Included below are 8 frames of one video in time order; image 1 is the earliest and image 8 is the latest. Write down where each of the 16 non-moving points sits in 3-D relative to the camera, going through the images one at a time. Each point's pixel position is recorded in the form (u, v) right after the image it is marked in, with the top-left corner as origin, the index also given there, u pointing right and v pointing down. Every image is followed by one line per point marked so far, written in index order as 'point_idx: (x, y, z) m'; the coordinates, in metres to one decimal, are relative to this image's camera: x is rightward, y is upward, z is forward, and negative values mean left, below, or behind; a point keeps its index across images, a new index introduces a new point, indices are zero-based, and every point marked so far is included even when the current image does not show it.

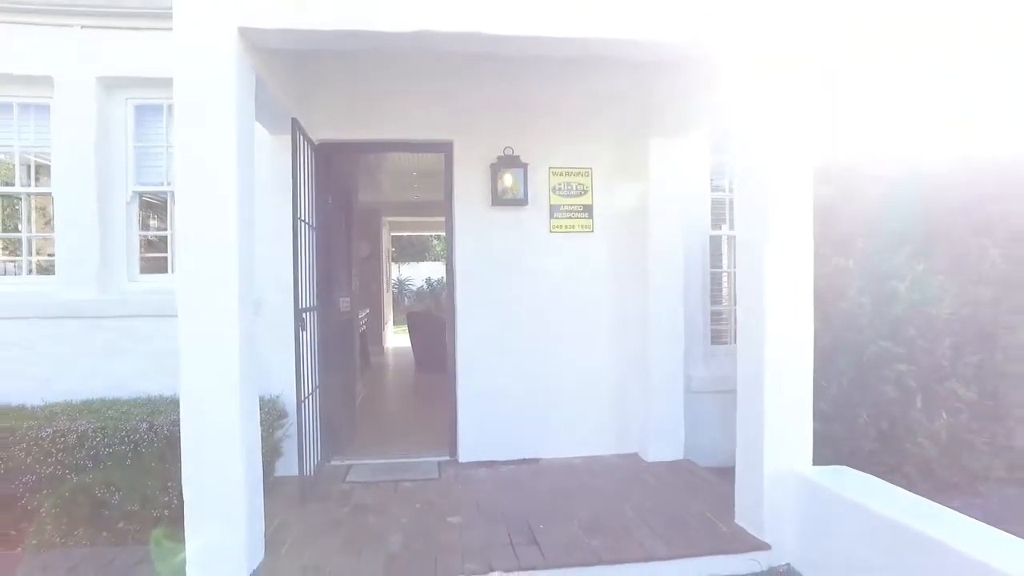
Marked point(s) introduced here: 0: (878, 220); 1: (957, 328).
0: (+2.5, +0.5, +4.2) m
1: (+2.9, -0.2, +4.0) m
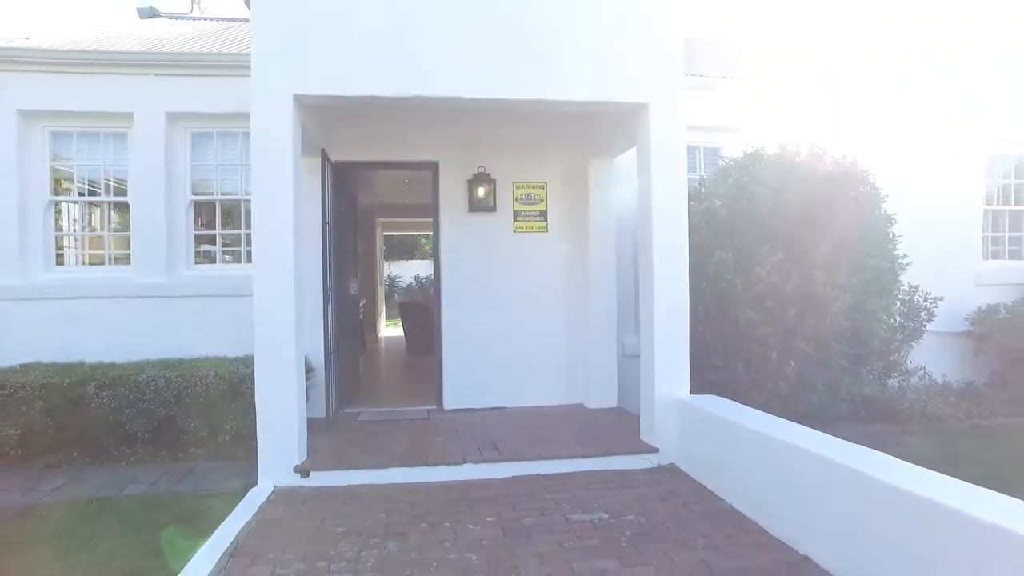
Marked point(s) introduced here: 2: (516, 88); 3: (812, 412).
0: (+2.2, +0.6, +5.8) m
1: (+2.6, -0.1, +5.7) m
2: (0.0, +1.6, +4.9) m
3: (+2.9, -1.2, +5.9) m
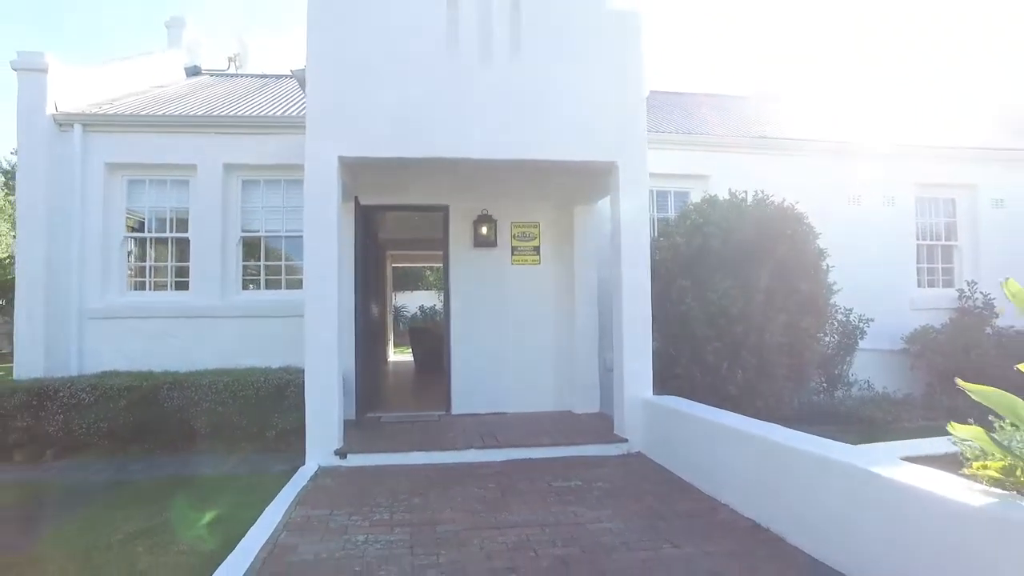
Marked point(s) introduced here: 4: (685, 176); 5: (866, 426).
0: (+2.2, +0.4, +7.1) m
1: (+2.6, -0.3, +6.9) m
2: (0.0, +1.4, +6.3) m
3: (+2.8, -1.4, +7.1) m
4: (+2.4, +1.6, +8.7) m
5: (+4.4, -1.7, +7.6) m
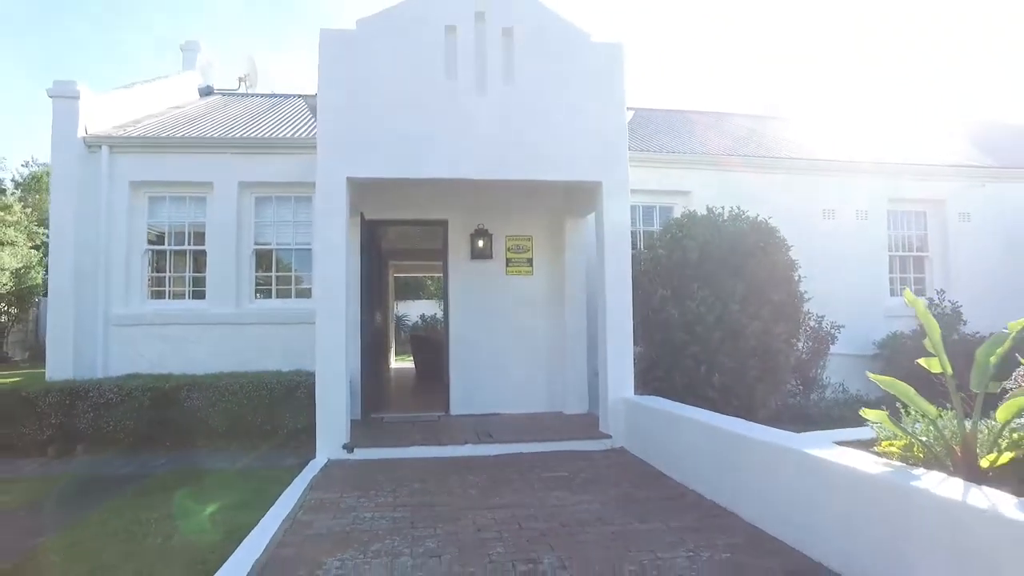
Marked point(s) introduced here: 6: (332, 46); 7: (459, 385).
0: (+2.1, +0.3, +7.7) m
1: (+2.5, -0.4, +7.4) m
2: (-0.1, +1.3, +6.9) m
3: (+2.8, -1.5, +7.6) m
4: (+2.4, +1.4, +9.3) m
5: (+4.3, -1.8, +8.1) m
6: (-1.9, +2.6, +6.7) m
7: (-0.7, -1.3, +8.5) m
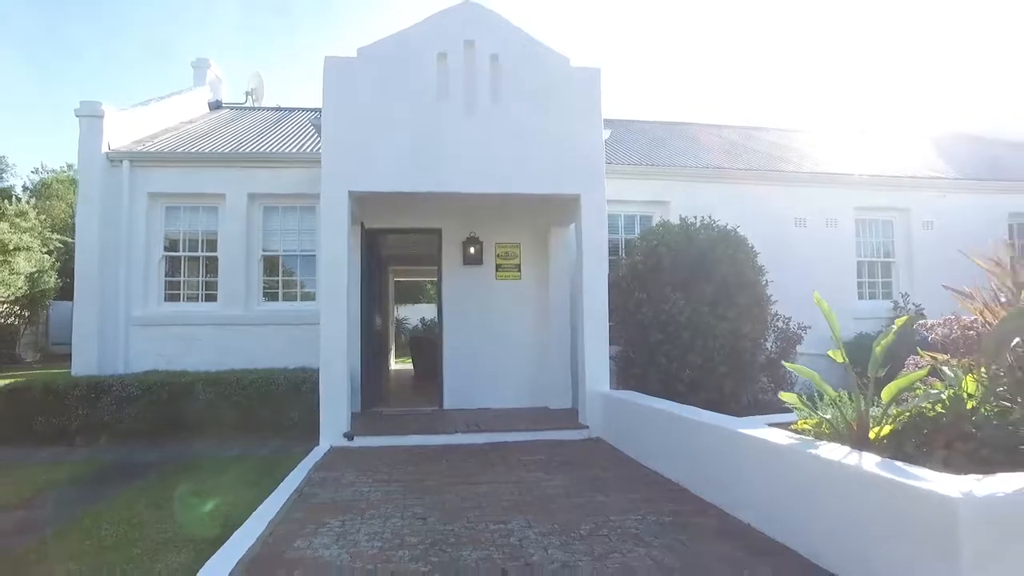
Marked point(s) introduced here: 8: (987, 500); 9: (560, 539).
0: (+2.0, +0.2, +8.3) m
1: (+2.4, -0.5, +8.1) m
2: (-0.3, +1.3, +7.5) m
3: (+2.6, -1.6, +8.3) m
4: (+2.2, +1.4, +9.9) m
5: (+4.1, -1.9, +8.8) m
6: (-2.1, +2.6, +7.4) m
7: (-0.9, -1.4, +9.1) m
8: (+1.9, -0.9, +2.5) m
9: (+0.3, -1.6, +3.8) m
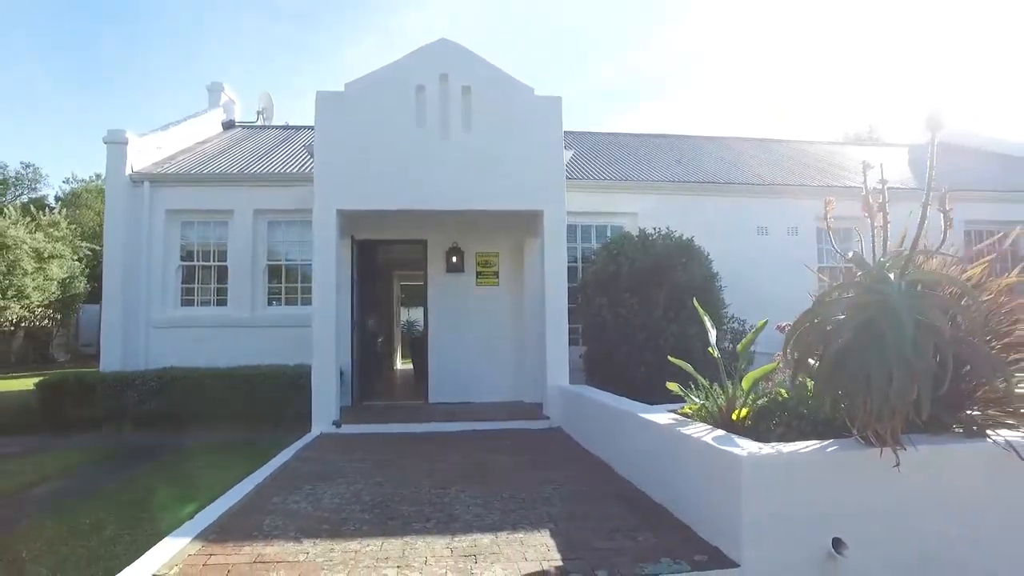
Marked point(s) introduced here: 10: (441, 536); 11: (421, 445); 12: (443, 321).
0: (+1.6, +0.1, +9.2) m
1: (+2.0, -0.6, +9.0) m
2: (-0.7, +1.2, +8.5) m
3: (+2.2, -1.7, +9.1) m
4: (+1.9, +1.3, +10.8) m
5: (+3.8, -1.9, +9.6) m
6: (-2.5, +2.5, +8.4) m
7: (-1.2, -1.5, +10.1) m
8: (+1.4, -0.9, +3.4) m
9: (-0.2, -1.6, +4.8) m
10: (-0.5, -1.6, +3.9) m
11: (-1.0, -1.8, +7.1) m
12: (-1.1, -0.6, +10.2) m
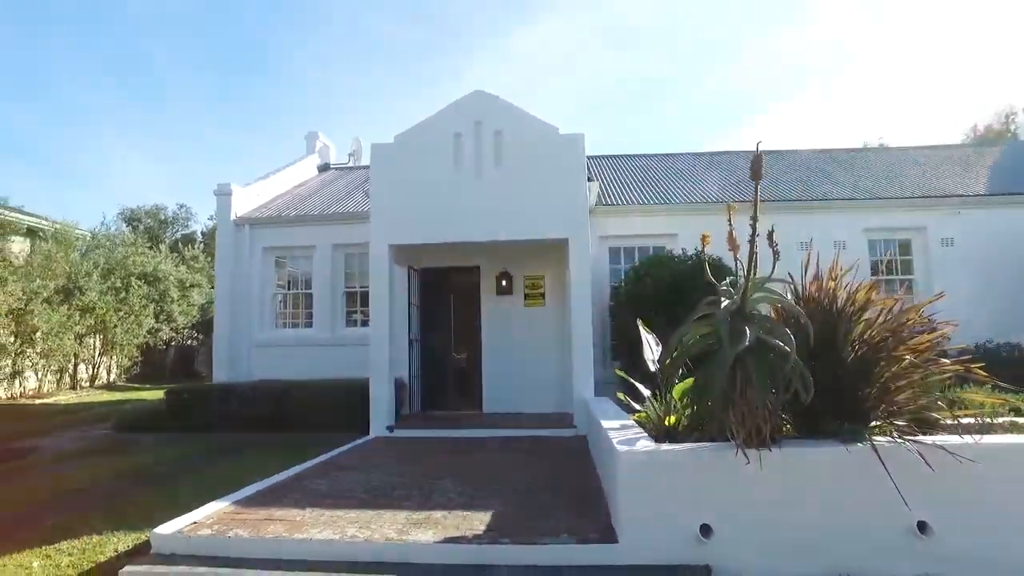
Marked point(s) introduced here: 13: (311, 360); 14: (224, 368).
0: (+2.1, -0.1, +9.8) m
1: (+2.5, -0.8, +9.5) m
2: (-0.2, +0.9, +9.6) m
3: (+2.8, -1.9, +9.6) m
4: (+2.7, +1.0, +11.4) m
5: (+4.4, -2.2, +9.7) m
6: (-2.1, +2.1, +9.8) m
7: (-0.5, -1.8, +11.2) m
8: (+0.9, -1.1, +4.1) m
9: (-0.4, -1.9, +5.8) m
10: (-0.8, -1.8, +5.0) m
11: (-0.8, -2.1, +8.2) m
12: (-0.3, -0.9, +11.2) m
13: (-3.8, -1.4, +11.7) m
14: (-5.4, -1.5, +11.6) m
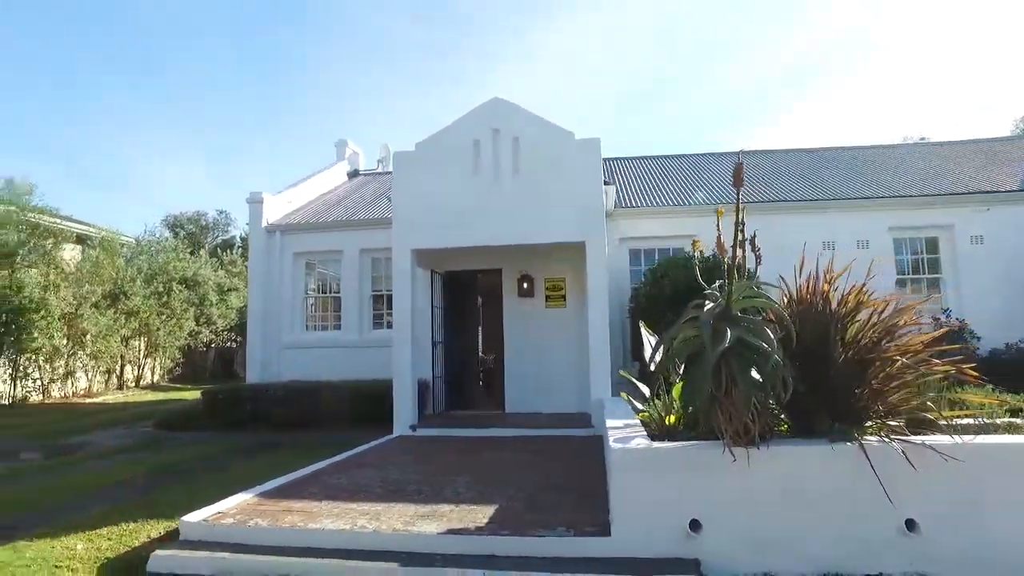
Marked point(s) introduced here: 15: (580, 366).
0: (+2.4, -0.2, +9.9) m
1: (+2.8, -0.9, +9.6) m
2: (0.0, +0.8, +9.8) m
3: (+3.1, -2.0, +9.7) m
4: (+3.0, +0.9, +11.5) m
5: (+4.7, -2.2, +9.7) m
6: (-1.8, +2.1, +10.2) m
7: (-0.1, -1.9, +11.4) m
8: (+0.8, -1.1, +4.3) m
9: (-0.4, -1.9, +6.0) m
10: (-0.8, -1.8, +5.2) m
11: (-0.6, -2.2, +8.4) m
12: (0.0, -1.0, +11.5) m
13: (-3.4, -1.4, +12.1) m
14: (-5.0, -1.6, +12.2) m
15: (+1.2, -1.4, +11.2) m
